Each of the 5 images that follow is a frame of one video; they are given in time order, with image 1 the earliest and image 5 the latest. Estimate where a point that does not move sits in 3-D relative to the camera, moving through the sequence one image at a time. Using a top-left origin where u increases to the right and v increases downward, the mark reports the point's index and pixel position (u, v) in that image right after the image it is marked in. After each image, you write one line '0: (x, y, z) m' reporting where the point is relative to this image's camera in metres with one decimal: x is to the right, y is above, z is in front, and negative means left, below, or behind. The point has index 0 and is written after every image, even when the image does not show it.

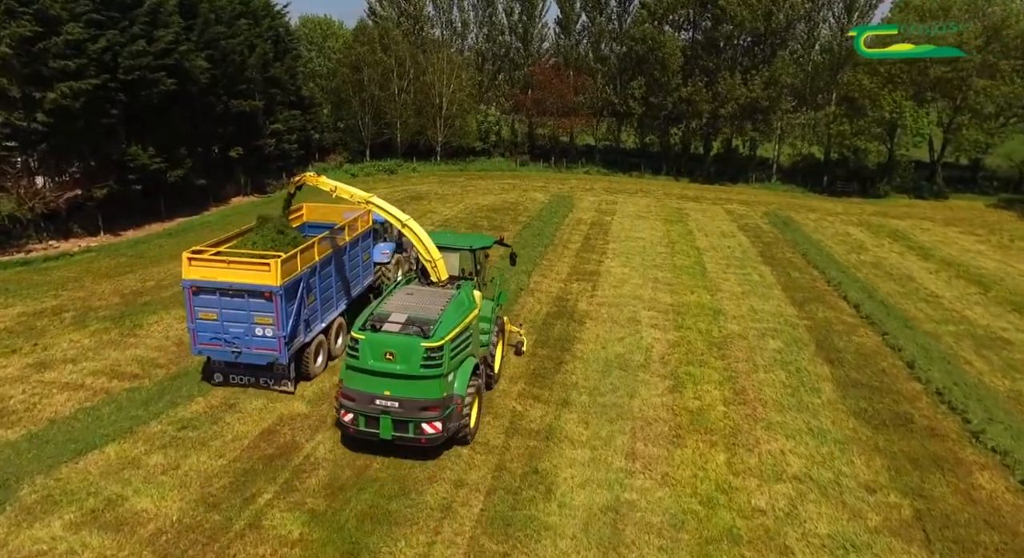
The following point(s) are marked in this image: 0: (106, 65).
0: (-12.5, +6.6, +19.9) m
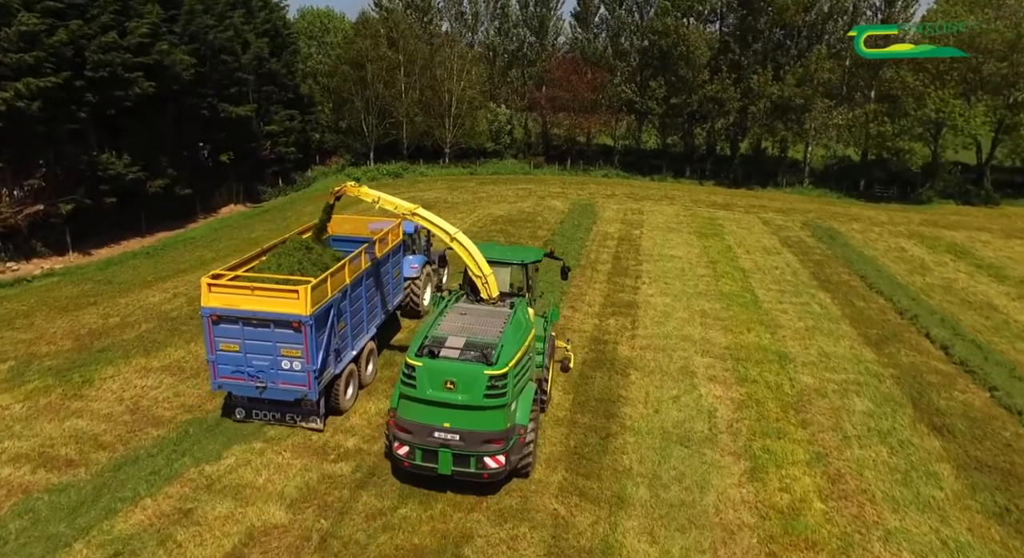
0: (-11.9, +5.9, +17.4) m
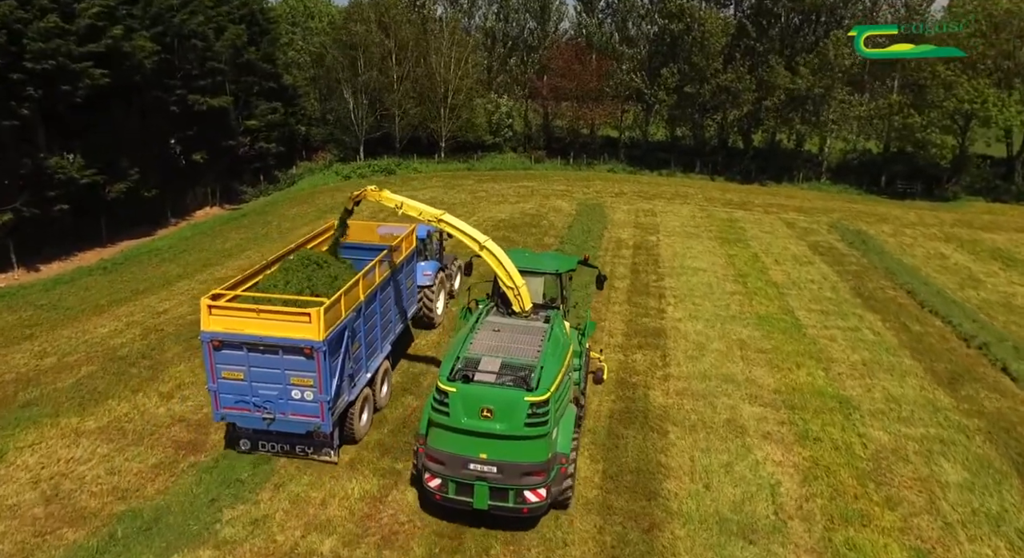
0: (-11.8, +5.3, +15.0) m
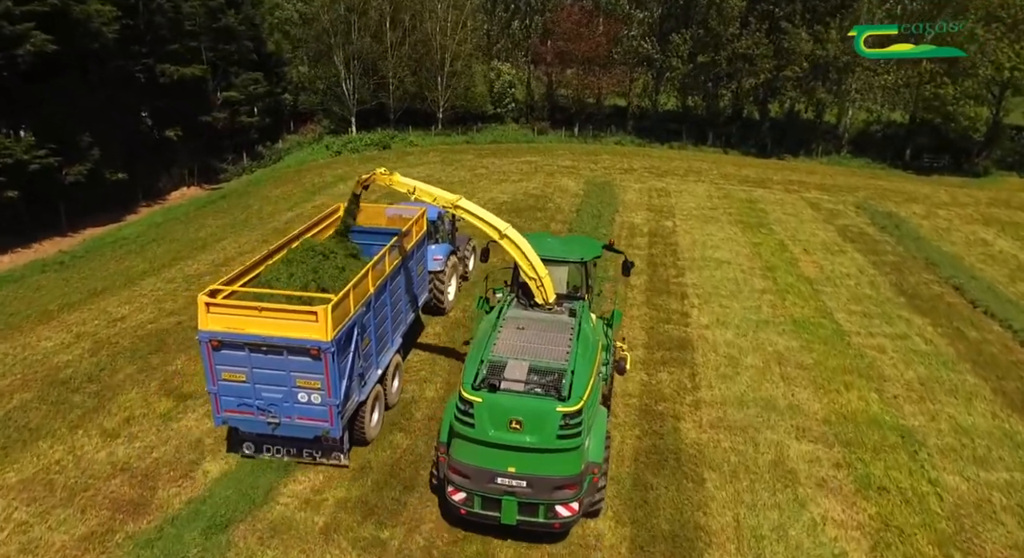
0: (-11.7, +5.2, +12.9) m
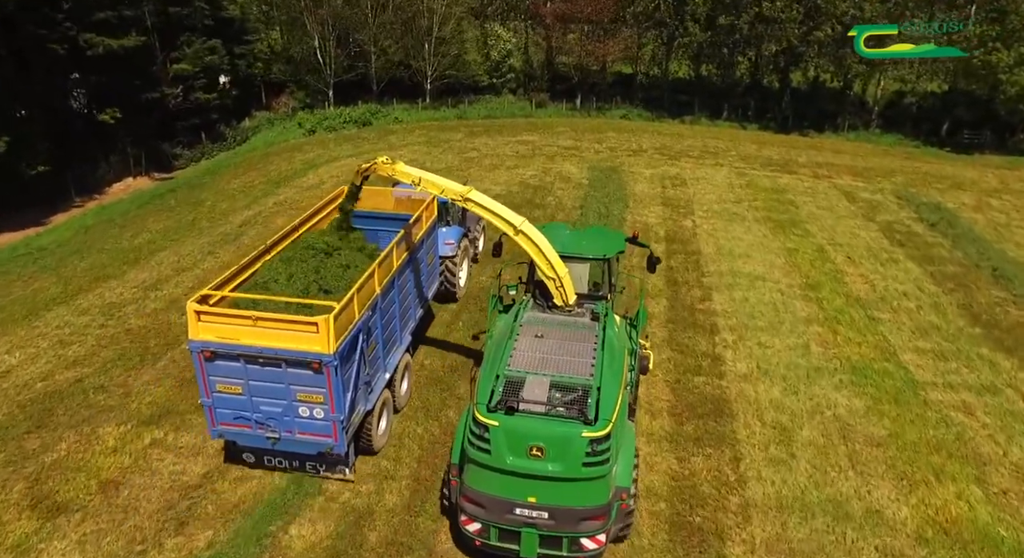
0: (-11.8, +4.5, +9.8) m
